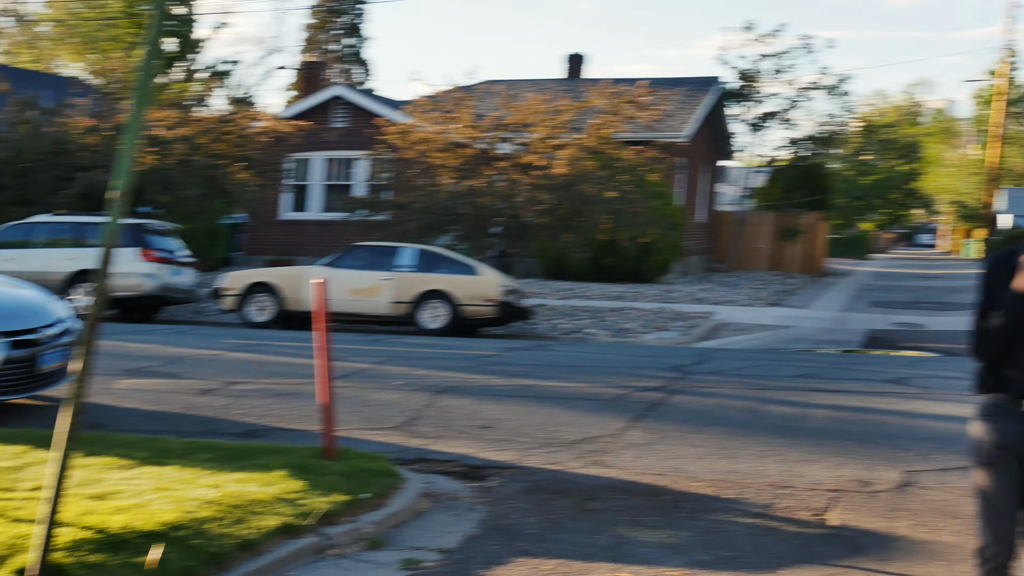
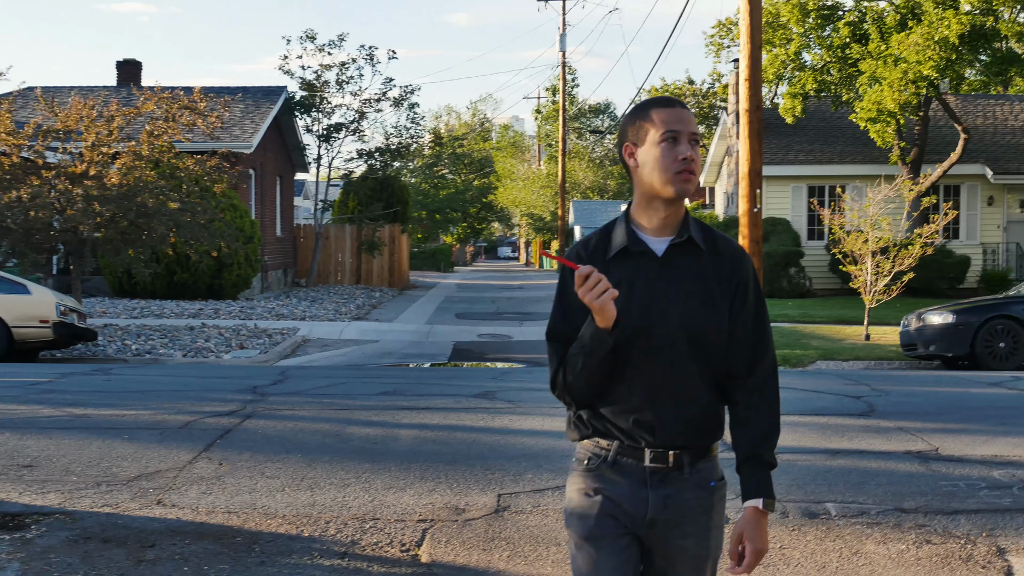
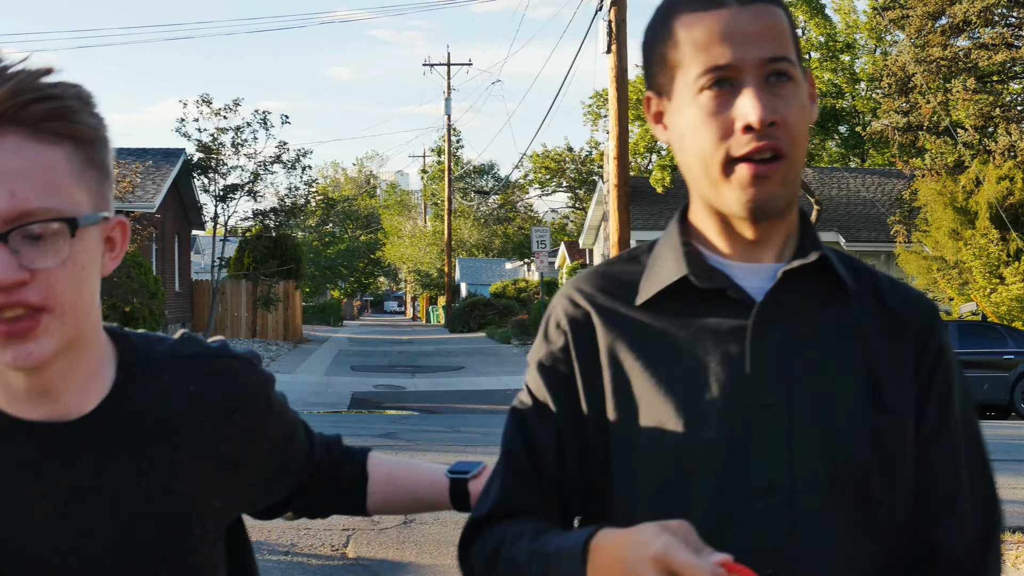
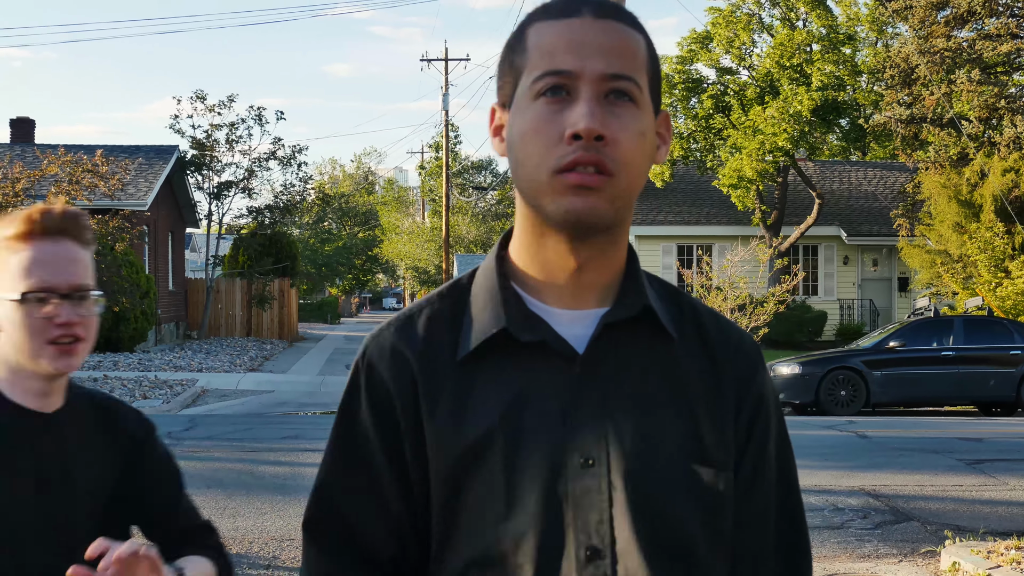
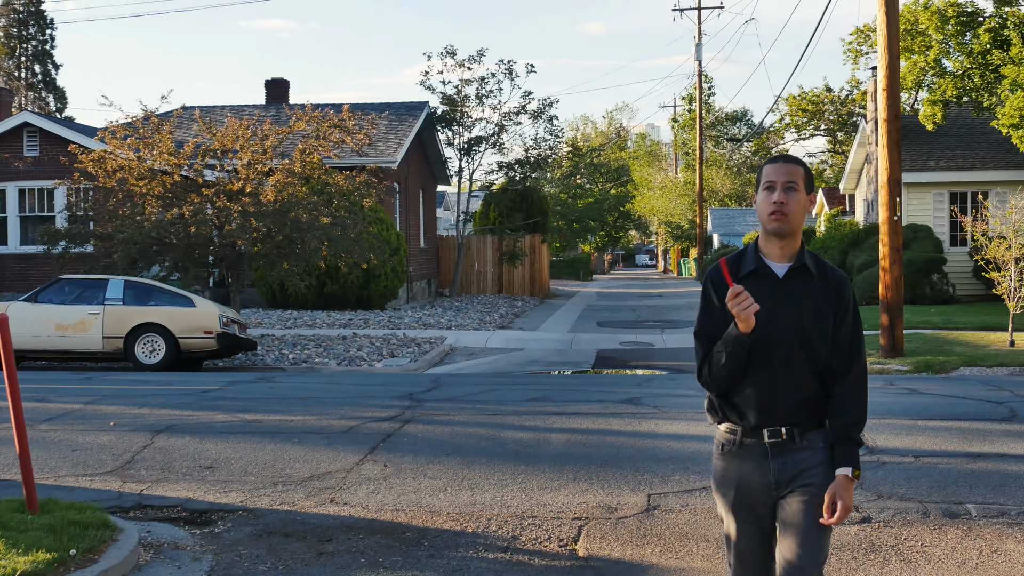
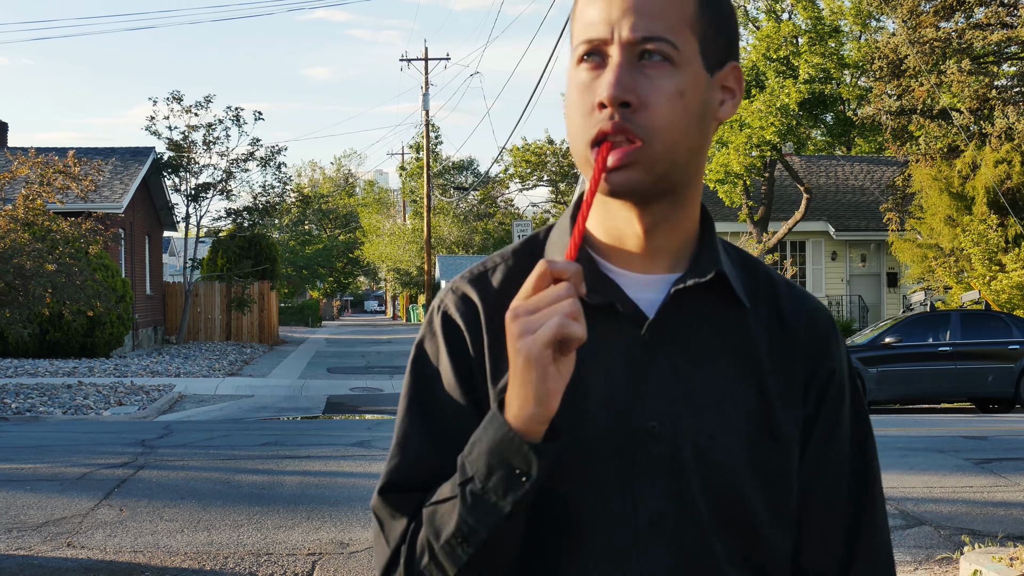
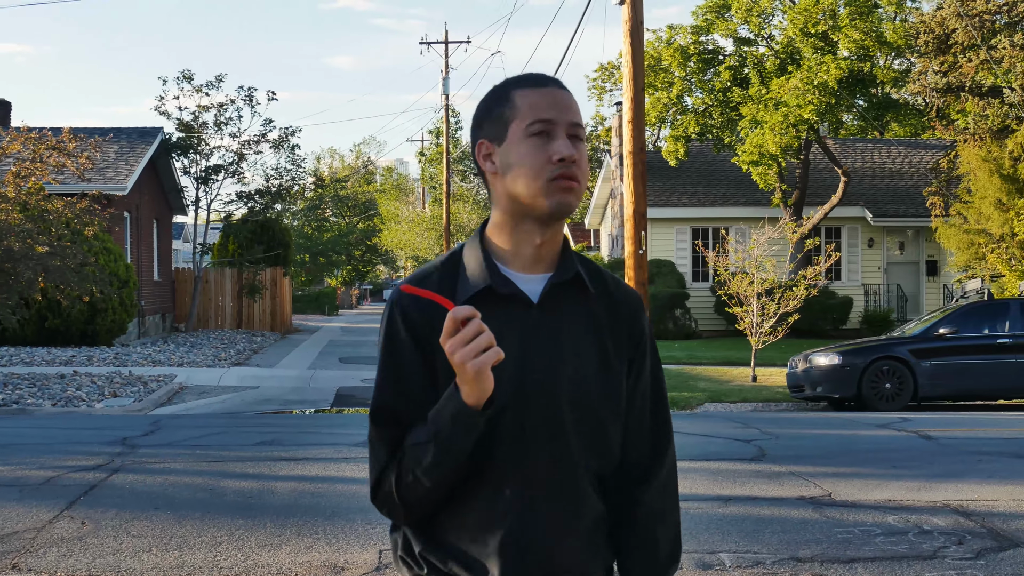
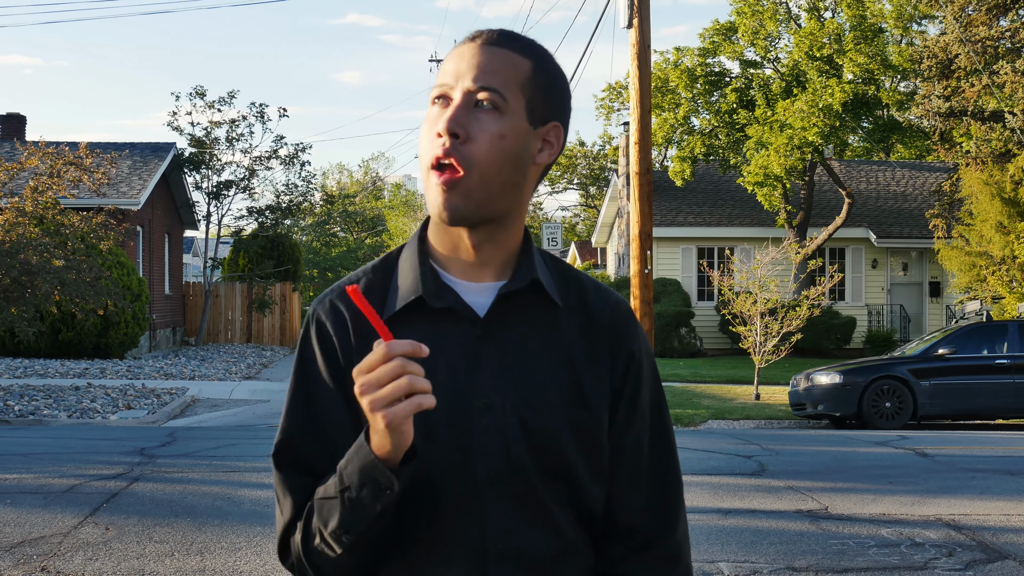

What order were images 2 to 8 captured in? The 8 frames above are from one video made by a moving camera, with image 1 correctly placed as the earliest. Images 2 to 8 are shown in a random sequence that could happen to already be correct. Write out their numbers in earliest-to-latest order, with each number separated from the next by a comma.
5, 2, 7, 8, 6, 4, 3
